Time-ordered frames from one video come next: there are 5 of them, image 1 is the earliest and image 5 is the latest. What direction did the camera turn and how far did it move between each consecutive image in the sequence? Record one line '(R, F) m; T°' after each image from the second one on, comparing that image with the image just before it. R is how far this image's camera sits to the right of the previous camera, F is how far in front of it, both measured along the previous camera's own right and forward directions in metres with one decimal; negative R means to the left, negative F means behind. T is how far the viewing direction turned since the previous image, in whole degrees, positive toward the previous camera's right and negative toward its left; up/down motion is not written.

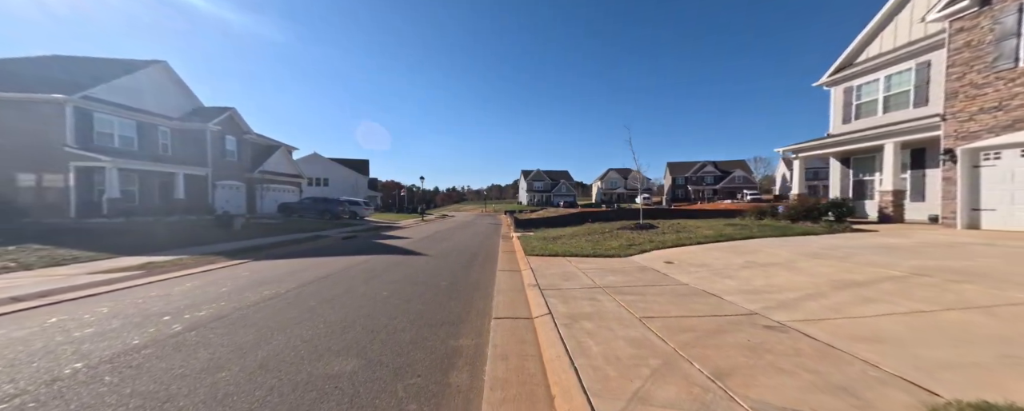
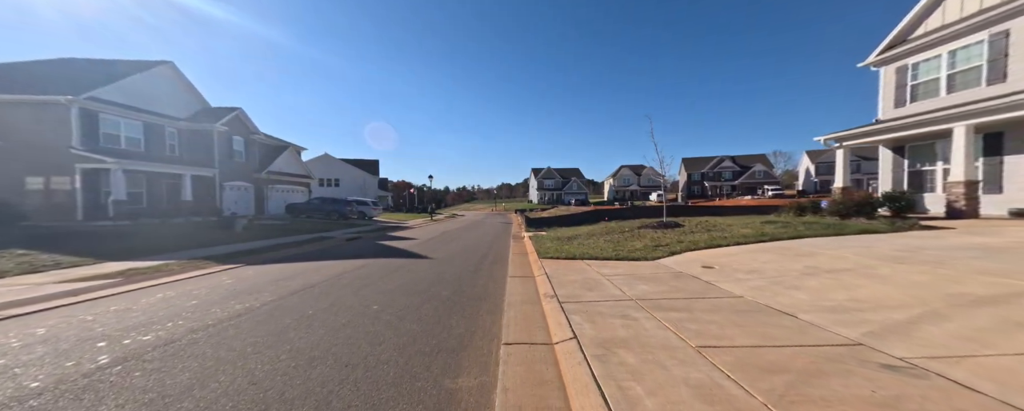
(0.0, +0.9) m; -2°
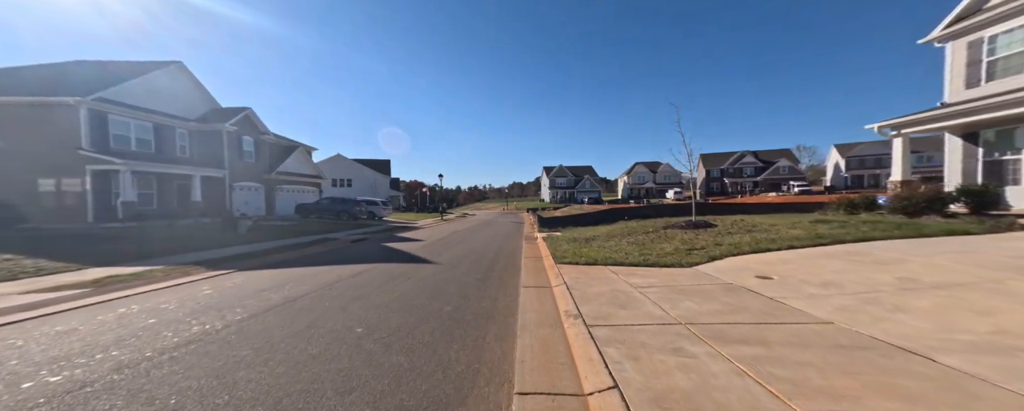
(0.0, +0.9) m; -2°
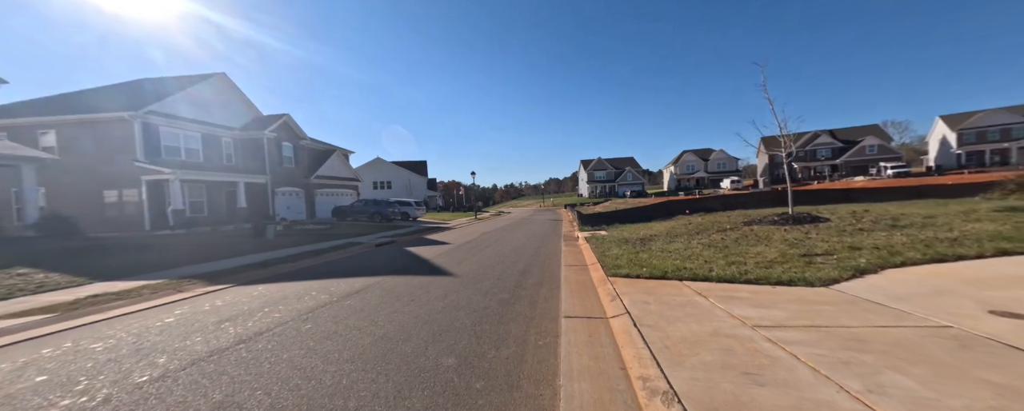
(0.0, +1.7) m; -7°
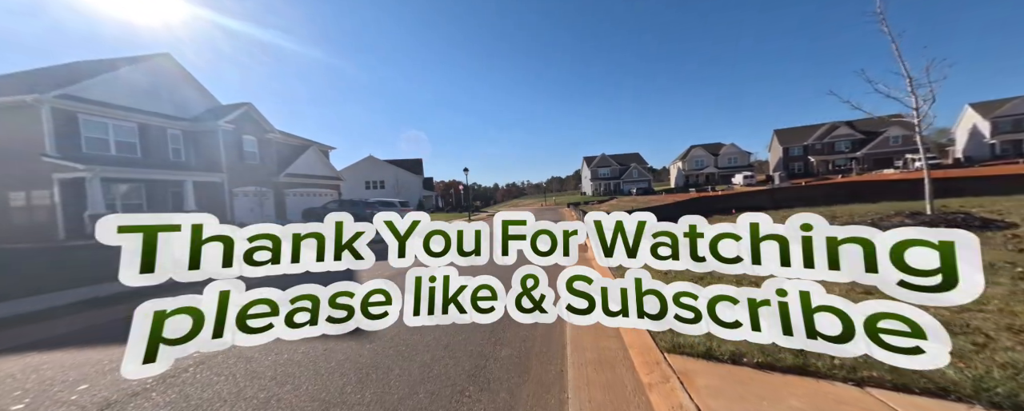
(+0.5, +3.0) m; 0°
